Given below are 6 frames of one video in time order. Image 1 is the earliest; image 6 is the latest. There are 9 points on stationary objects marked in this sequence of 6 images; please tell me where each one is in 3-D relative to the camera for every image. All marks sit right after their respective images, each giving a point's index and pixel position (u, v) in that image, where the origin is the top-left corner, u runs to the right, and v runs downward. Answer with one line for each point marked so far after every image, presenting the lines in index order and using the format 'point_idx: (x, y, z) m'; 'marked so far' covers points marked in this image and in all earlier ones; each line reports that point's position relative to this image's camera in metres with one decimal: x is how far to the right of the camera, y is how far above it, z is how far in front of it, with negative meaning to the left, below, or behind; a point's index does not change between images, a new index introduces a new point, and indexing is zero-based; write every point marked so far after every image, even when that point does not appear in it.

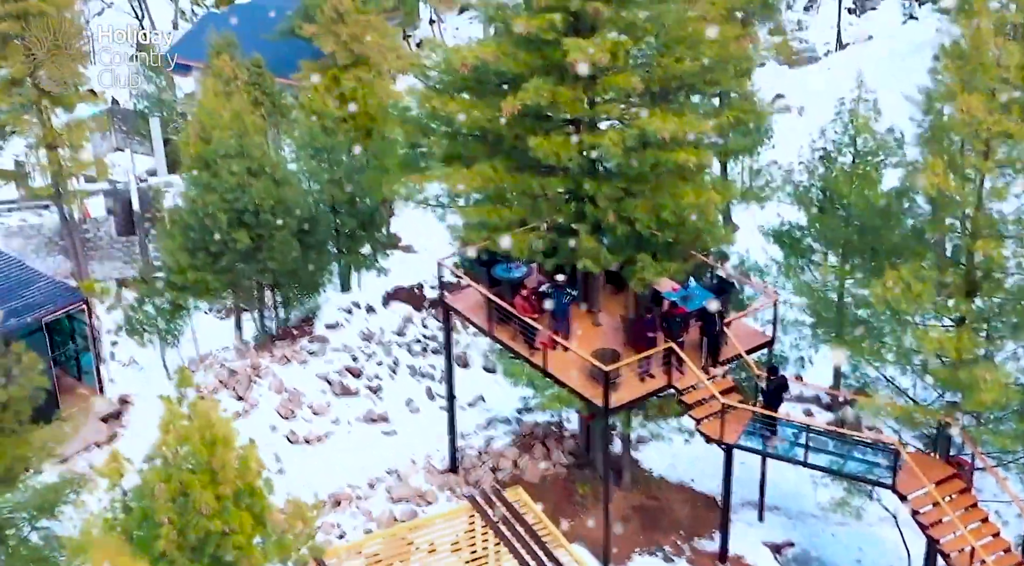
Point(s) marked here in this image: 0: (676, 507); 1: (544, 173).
0: (+2.3, -3.1, +15.4) m
1: (+0.4, +1.4, +14.3) m
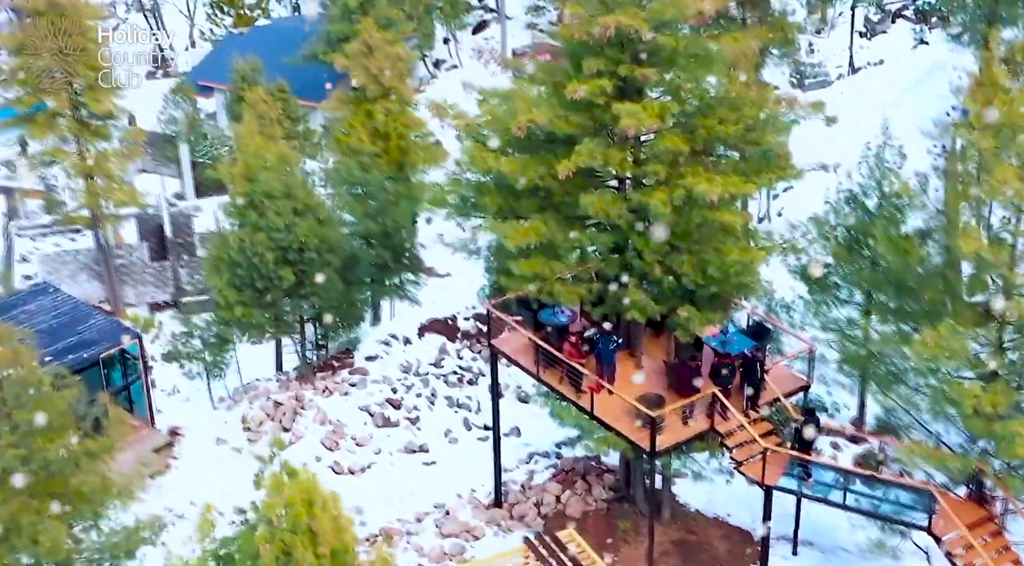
0: (+2.9, -3.8, +16.1) m
1: (+1.1, +0.8, +15.0) m
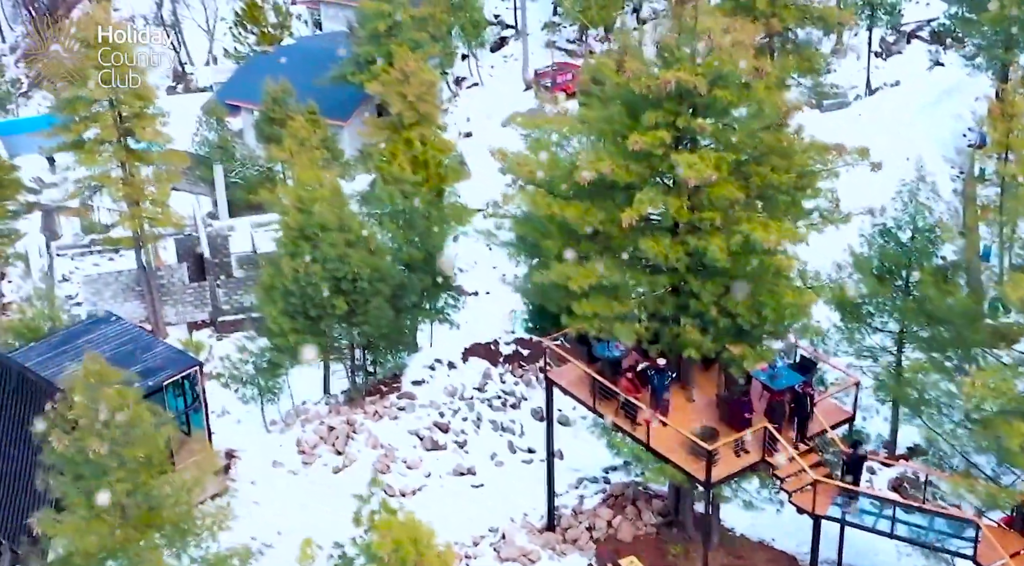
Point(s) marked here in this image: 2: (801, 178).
0: (+3.8, -4.4, +16.9) m
1: (+2.0, +0.2, +15.8) m
2: (+4.1, +1.5, +15.6) m
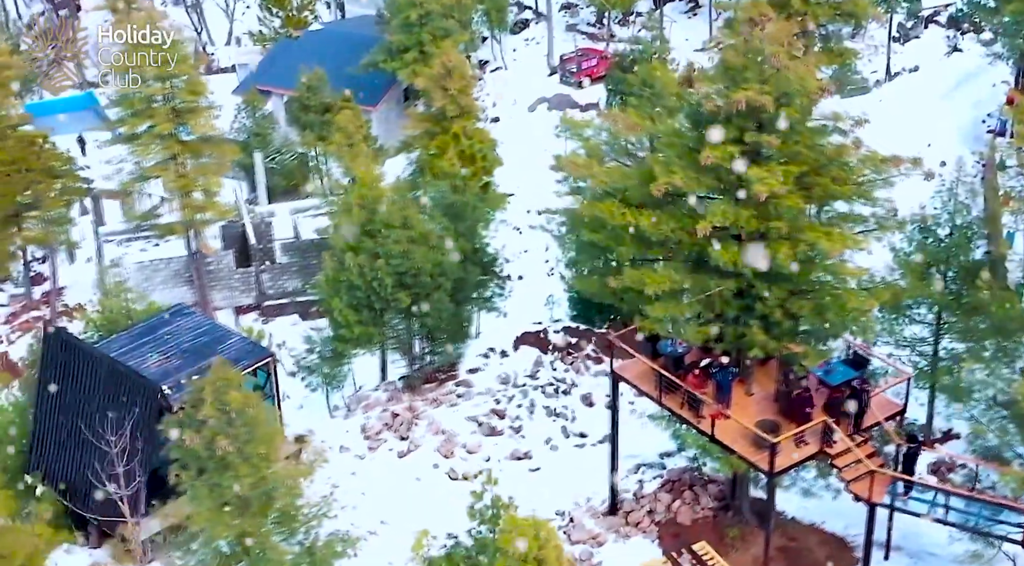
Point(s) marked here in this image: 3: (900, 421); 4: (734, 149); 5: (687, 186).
0: (+5.0, -4.4, +18.1) m
1: (+3.2, +0.2, +16.9) m
2: (+5.3, +1.4, +16.6) m
3: (+6.3, -2.2, +17.7) m
4: (+3.3, +2.0, +16.1) m
5: (+2.6, +1.5, +16.3) m
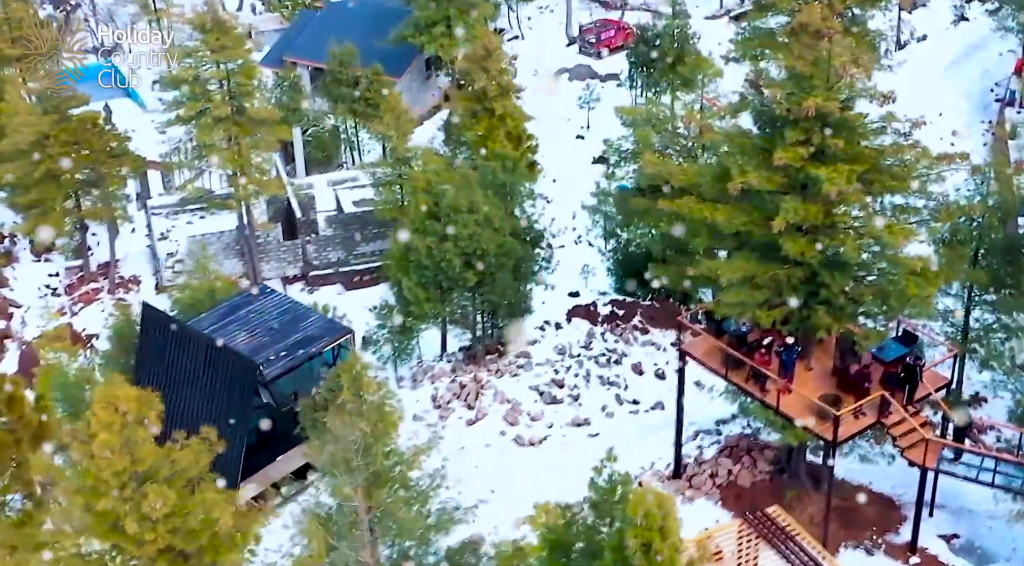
0: (+6.5, -4.1, +20.0) m
1: (+4.6, +0.4, +18.6) m
2: (+6.7, +1.7, +18.2) m
3: (+7.7, -2.0, +19.5) m
4: (+4.7, +2.1, +17.7) m
5: (+4.1, +1.6, +17.9) m
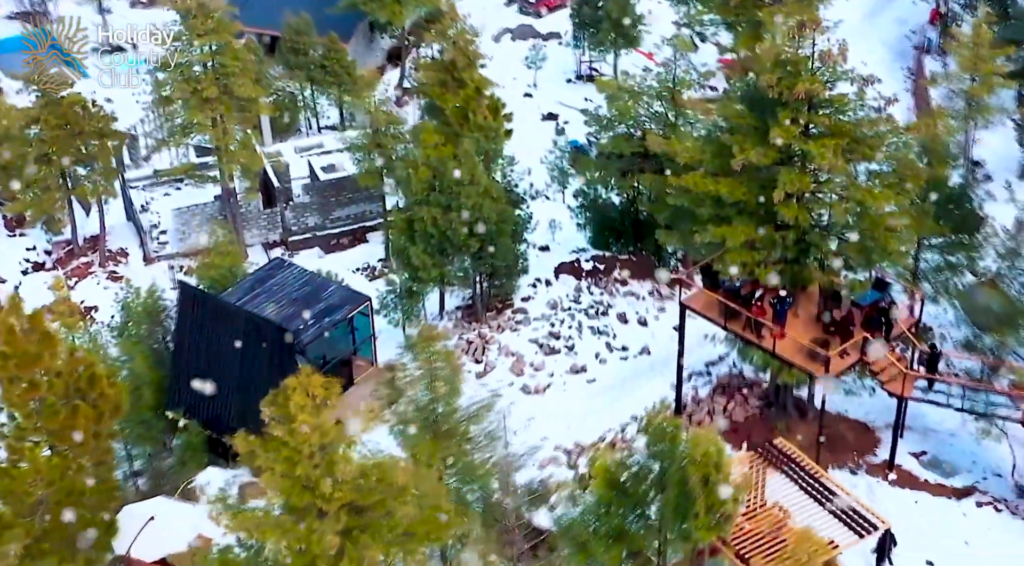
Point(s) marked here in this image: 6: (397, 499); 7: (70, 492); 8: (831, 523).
0: (+7.0, -3.2, +23.1) m
1: (+5.1, +1.1, +21.3) m
2: (+7.2, +2.5, +21.0) m
3: (+8.2, -1.0, +22.6) m
4: (+5.2, +2.9, +20.3) m
5: (+4.6, +2.4, +20.5) m
6: (-1.4, -2.6, +13.2) m
7: (-7.9, -3.7, +19.6) m
8: (+5.6, -4.2, +19.1) m
